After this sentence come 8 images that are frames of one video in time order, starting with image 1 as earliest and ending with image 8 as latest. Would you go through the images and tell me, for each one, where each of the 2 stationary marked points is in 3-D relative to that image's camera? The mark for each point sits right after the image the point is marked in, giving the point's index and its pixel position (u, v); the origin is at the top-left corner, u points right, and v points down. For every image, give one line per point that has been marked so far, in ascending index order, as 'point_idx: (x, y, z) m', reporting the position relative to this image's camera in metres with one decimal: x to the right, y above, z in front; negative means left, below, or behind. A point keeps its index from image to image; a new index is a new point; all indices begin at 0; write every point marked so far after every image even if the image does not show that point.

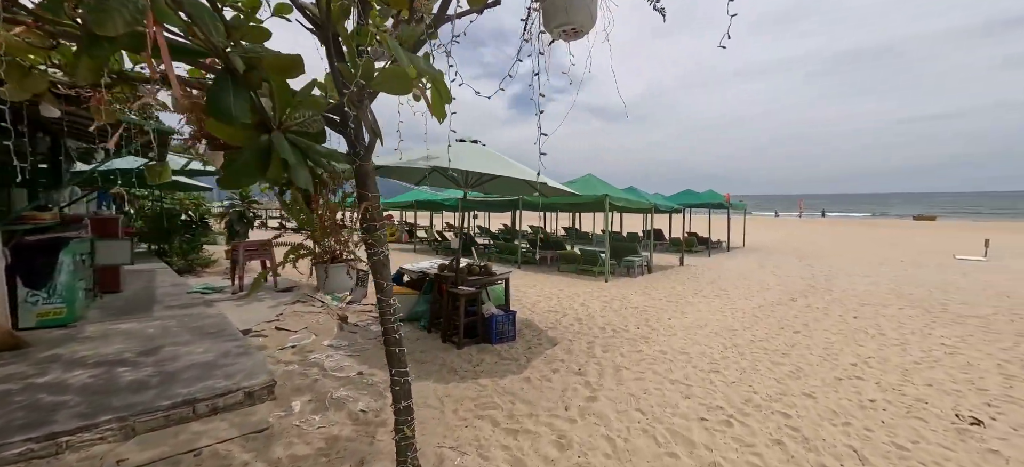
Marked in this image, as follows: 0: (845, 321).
0: (+6.1, -1.6, +7.1) m
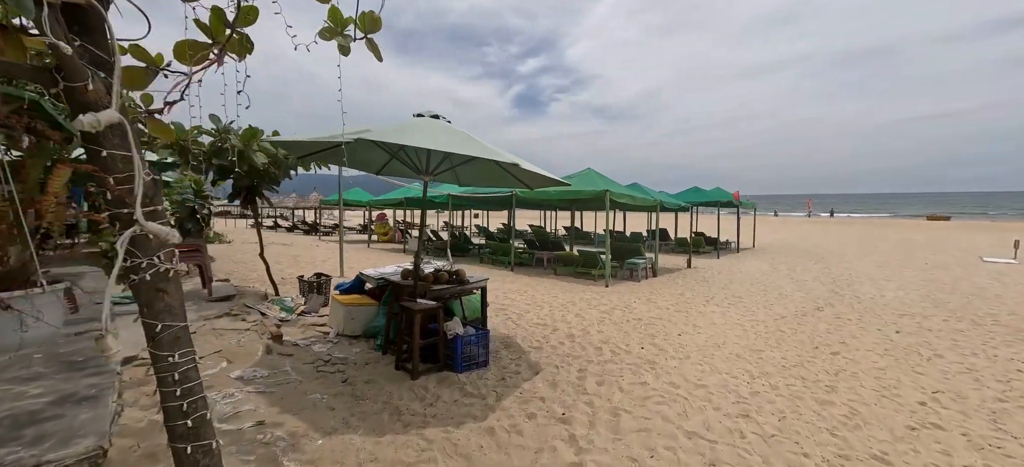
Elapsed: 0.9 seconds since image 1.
0: (+5.8, -1.6, +6.0) m
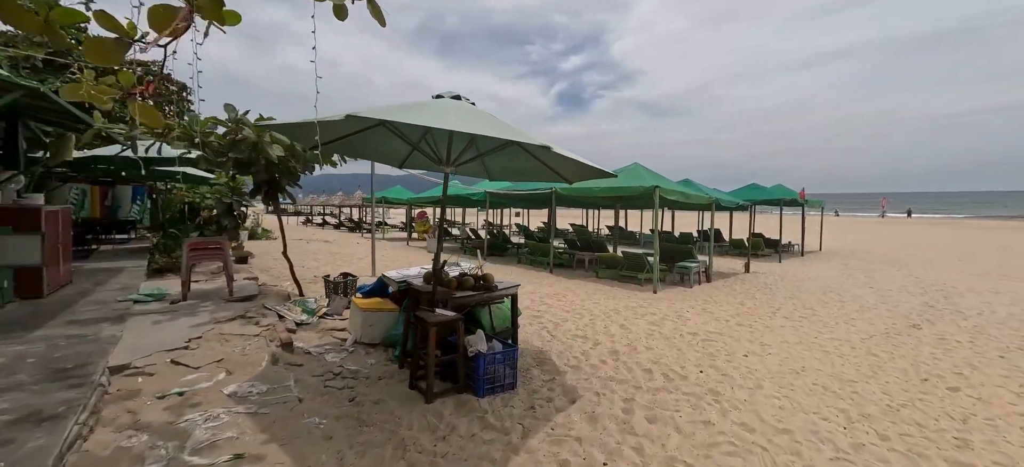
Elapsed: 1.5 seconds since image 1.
0: (+6.3, -1.7, +4.8) m
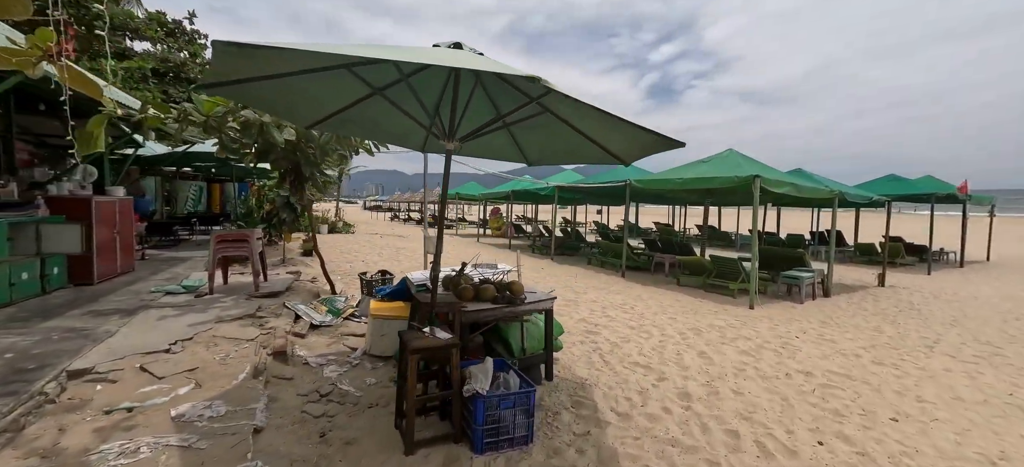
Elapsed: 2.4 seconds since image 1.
0: (+6.5, -1.8, +2.6) m
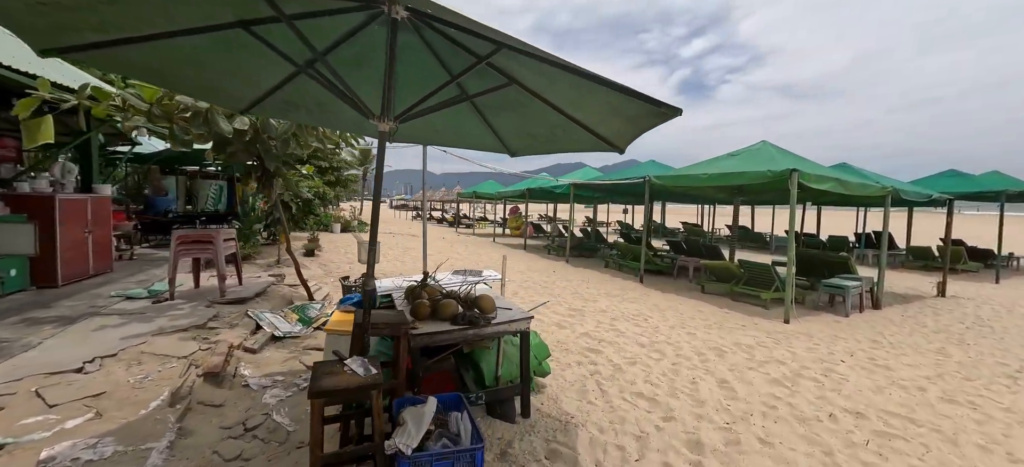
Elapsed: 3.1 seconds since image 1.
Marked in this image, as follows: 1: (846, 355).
0: (+6.2, -1.8, +1.6) m
1: (+3.8, -1.4, +4.5) m
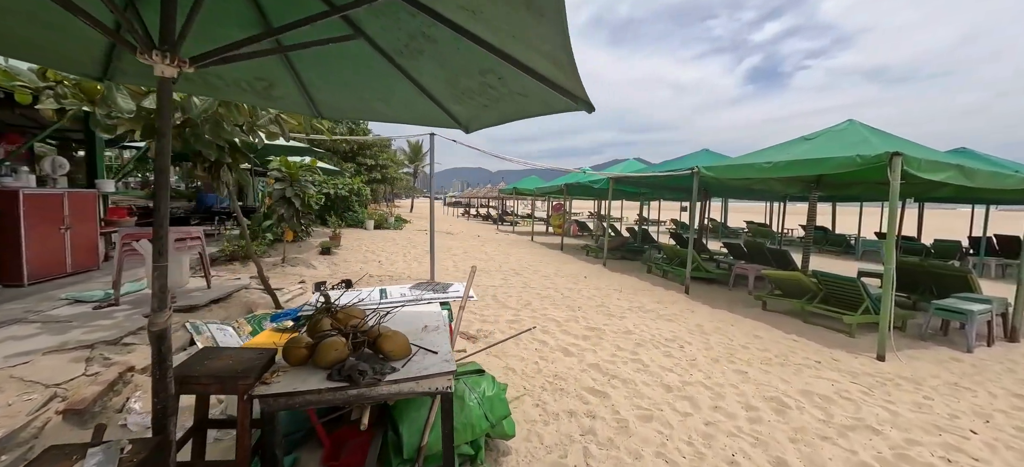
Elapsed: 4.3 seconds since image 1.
0: (+5.7, -2.0, -0.1) m
1: (+3.7, -1.5, +3.1) m
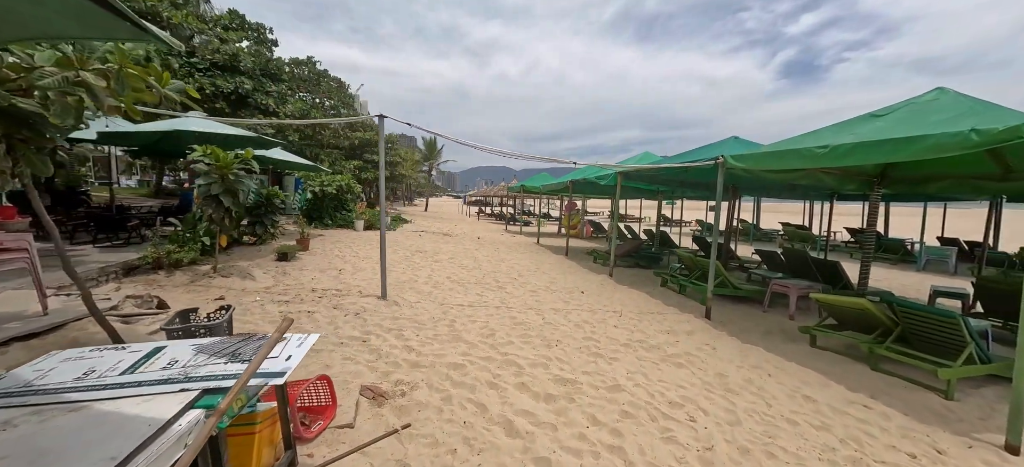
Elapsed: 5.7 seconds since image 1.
0: (+4.9, -2.1, -1.7) m
1: (+3.1, -1.6, +1.6) m
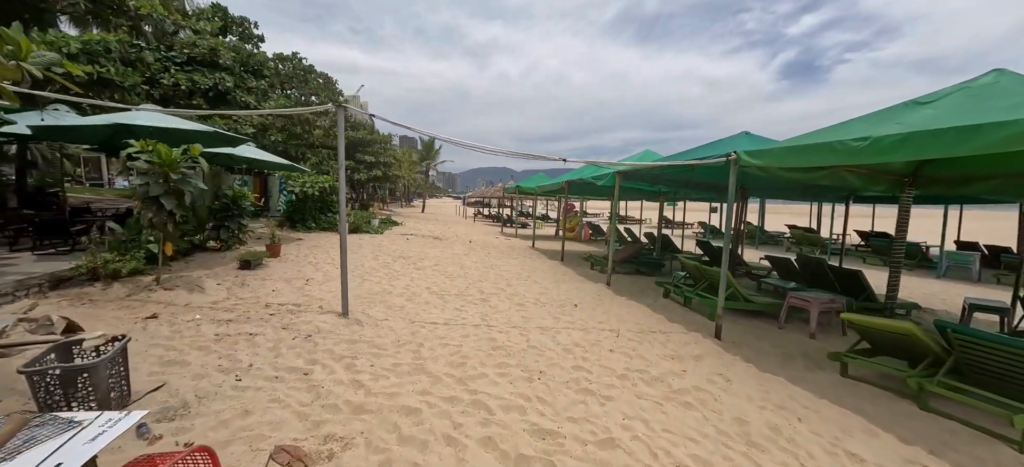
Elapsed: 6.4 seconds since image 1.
0: (+4.6, -2.2, -2.4) m
1: (+2.8, -1.7, +0.9) m
